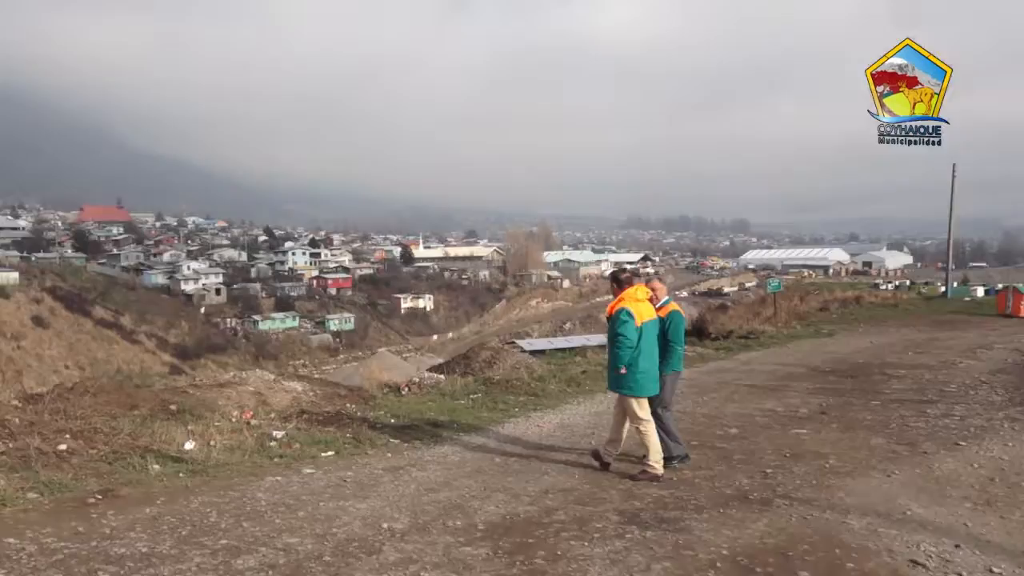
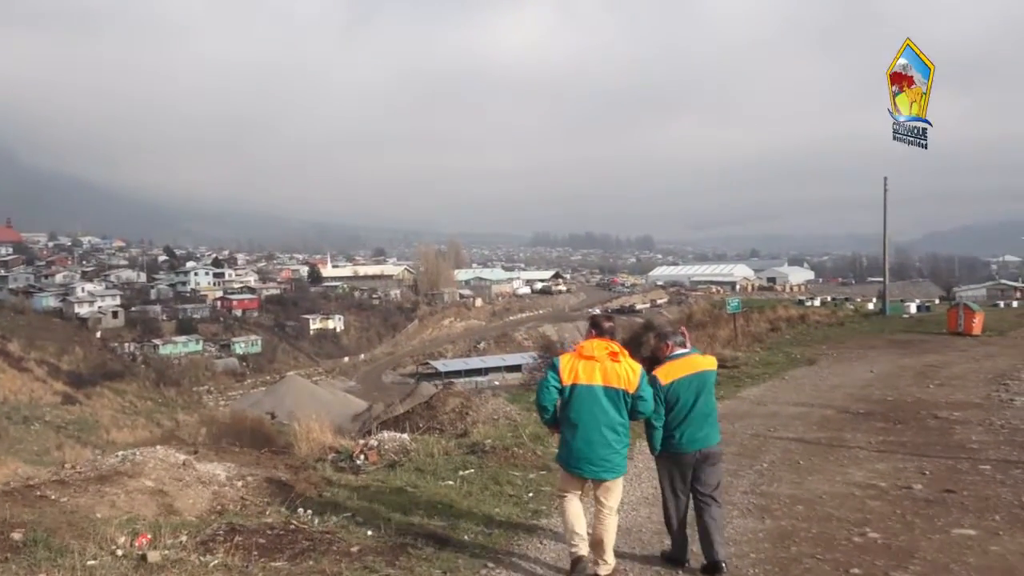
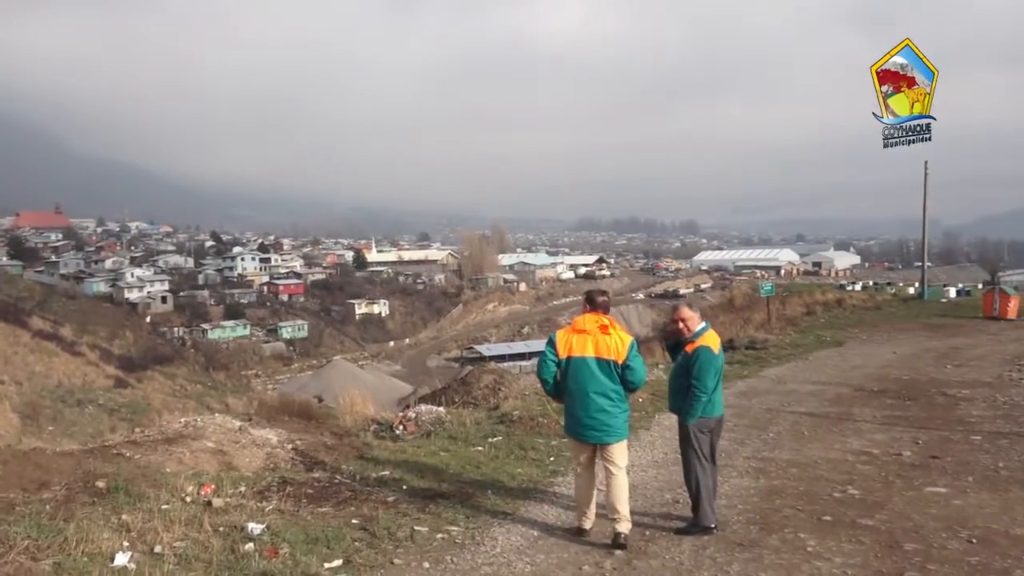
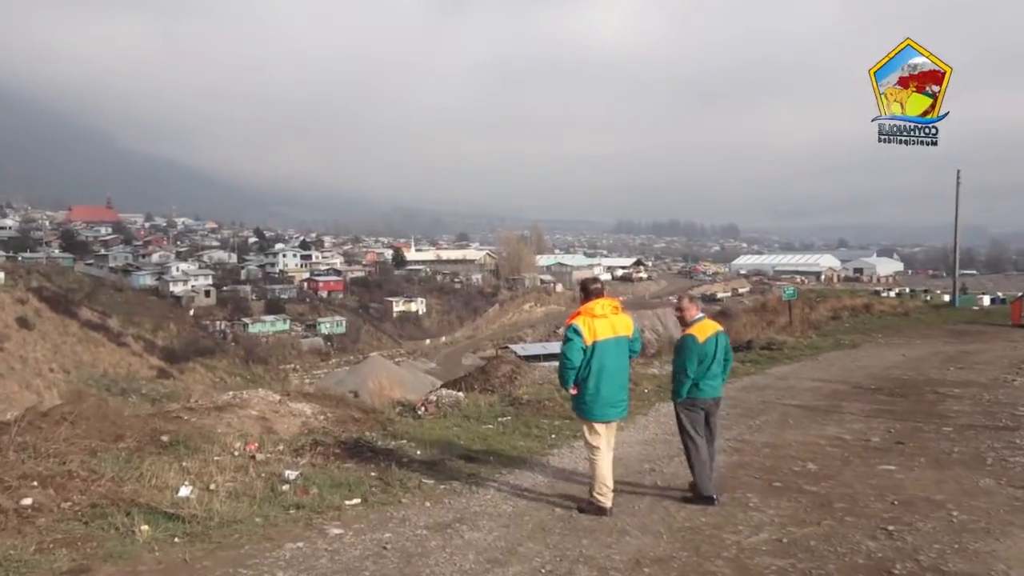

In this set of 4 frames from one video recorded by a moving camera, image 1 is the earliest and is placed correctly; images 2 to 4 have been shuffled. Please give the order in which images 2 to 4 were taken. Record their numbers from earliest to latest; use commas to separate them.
4, 3, 2
